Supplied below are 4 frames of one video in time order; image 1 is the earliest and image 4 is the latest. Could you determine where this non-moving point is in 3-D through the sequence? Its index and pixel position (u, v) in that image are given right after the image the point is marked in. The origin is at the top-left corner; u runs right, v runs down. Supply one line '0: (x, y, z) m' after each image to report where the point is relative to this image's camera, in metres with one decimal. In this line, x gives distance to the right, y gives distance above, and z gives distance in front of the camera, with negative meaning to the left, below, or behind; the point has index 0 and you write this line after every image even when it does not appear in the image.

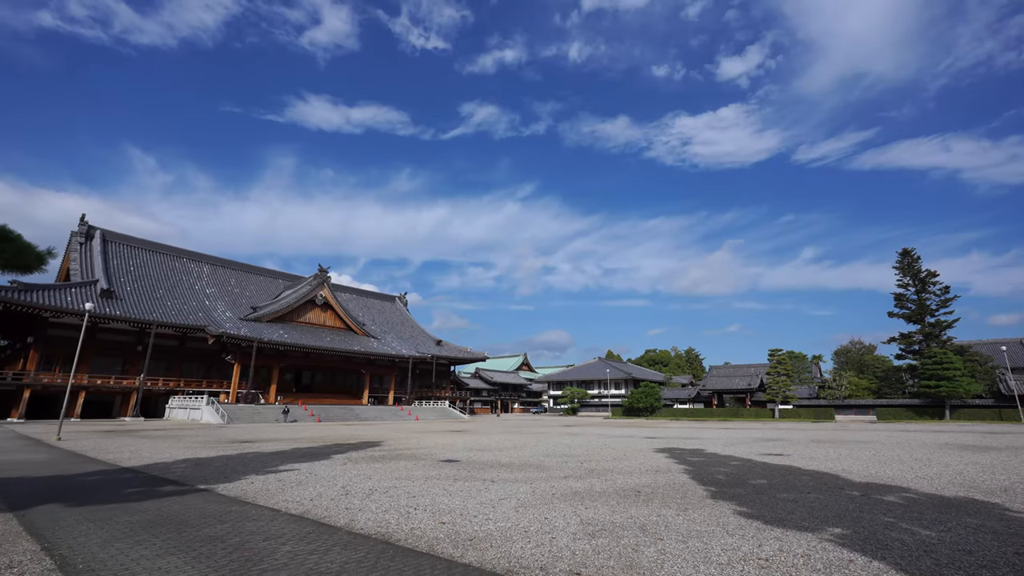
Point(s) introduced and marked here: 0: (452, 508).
0: (-0.7, -2.4, +5.5) m
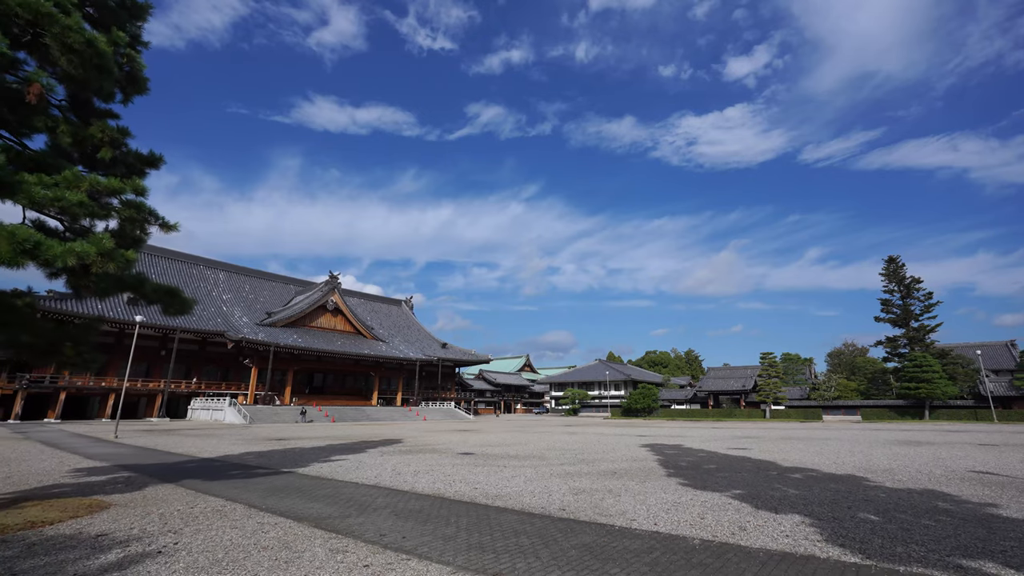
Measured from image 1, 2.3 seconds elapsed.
0: (-0.6, -3.0, +7.8) m
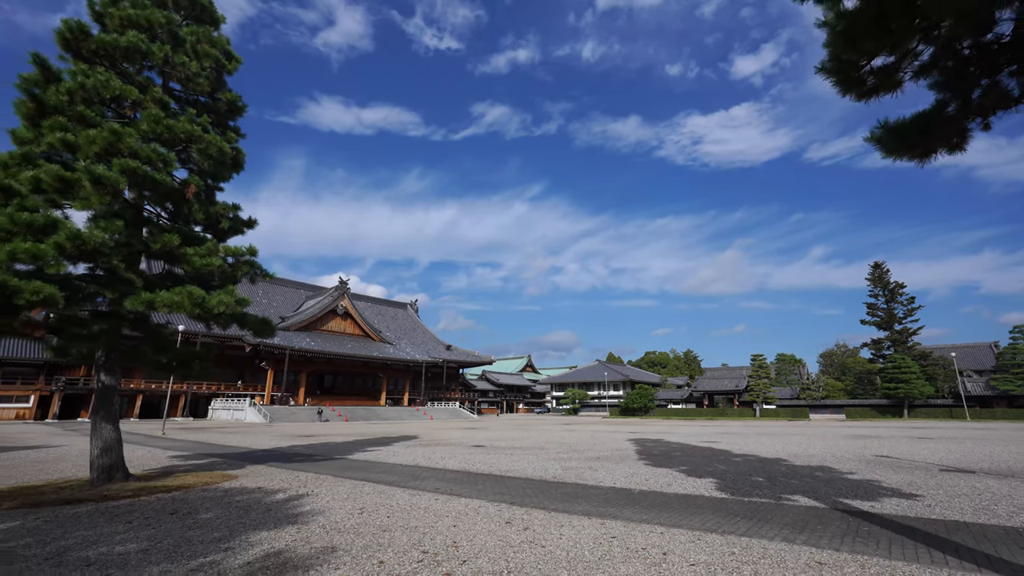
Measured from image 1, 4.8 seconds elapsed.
0: (-0.4, -3.6, +10.3) m
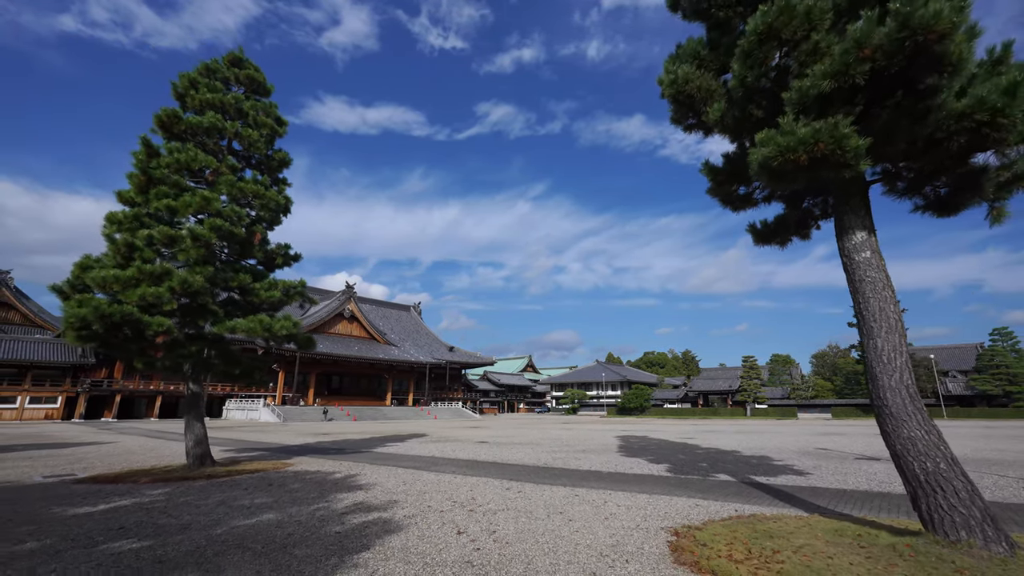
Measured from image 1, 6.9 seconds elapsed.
0: (-0.4, -4.2, +12.4) m
